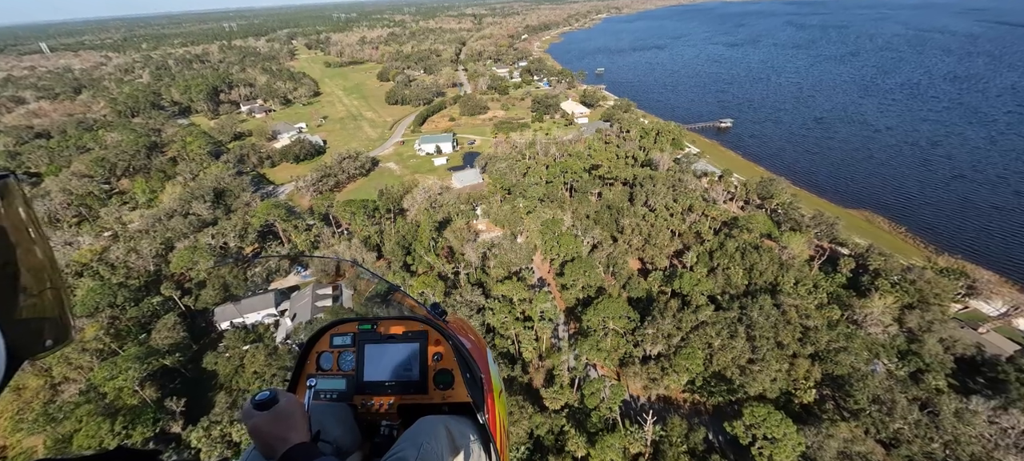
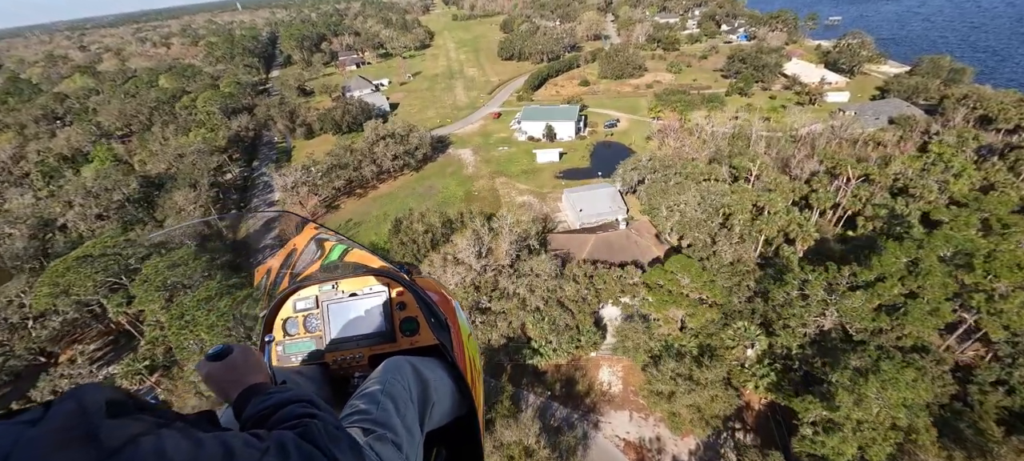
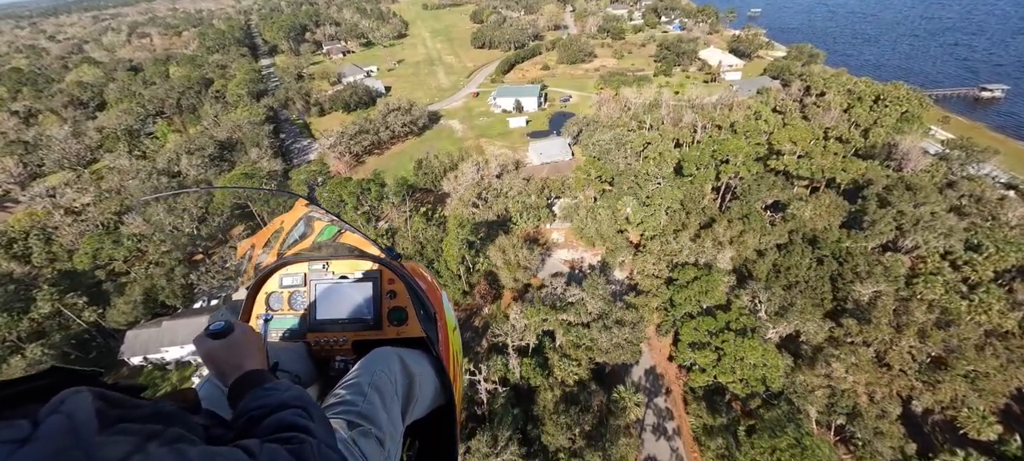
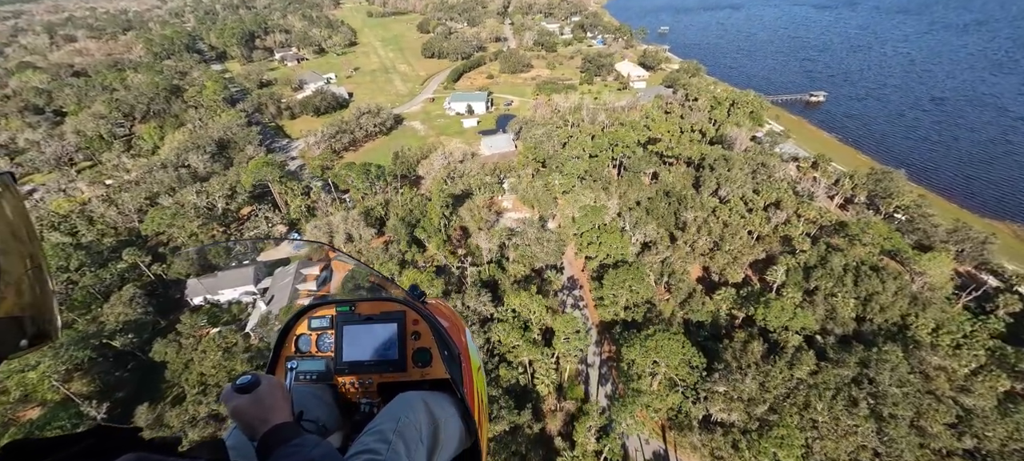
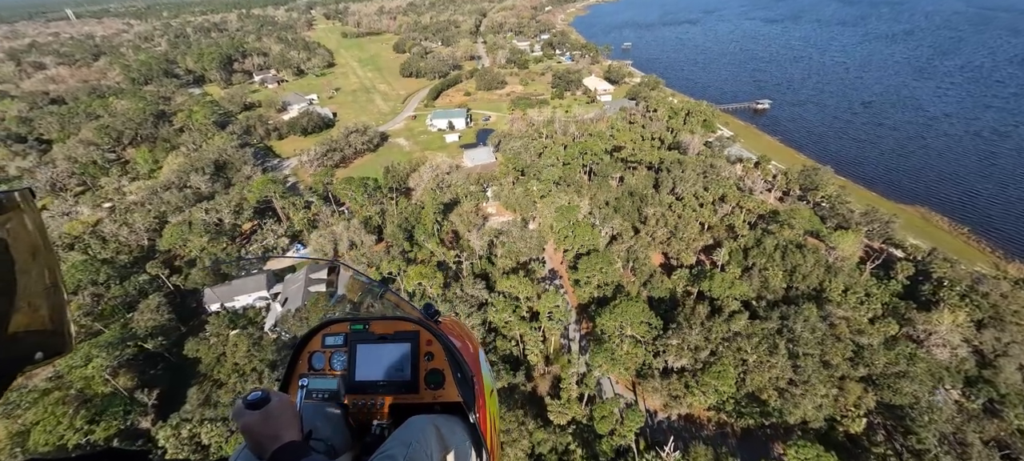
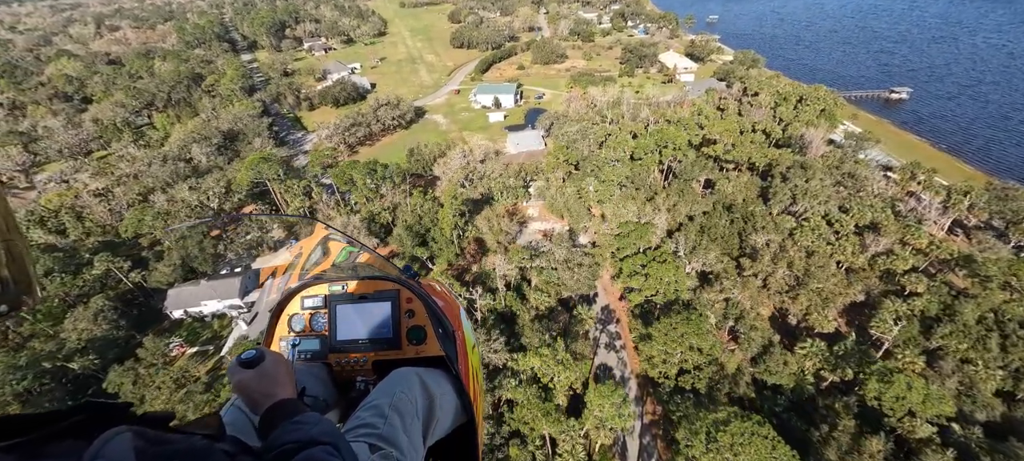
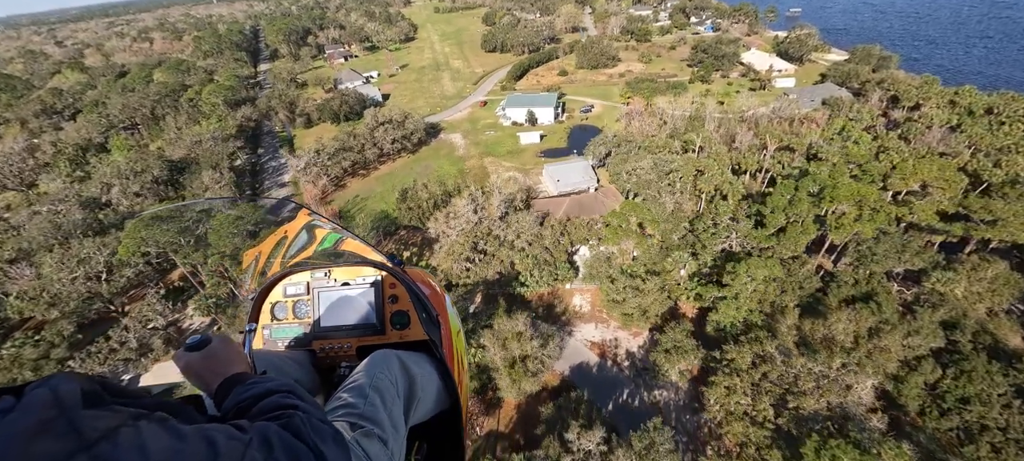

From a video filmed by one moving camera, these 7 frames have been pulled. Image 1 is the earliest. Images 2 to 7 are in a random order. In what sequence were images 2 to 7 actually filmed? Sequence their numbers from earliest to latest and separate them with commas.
5, 4, 6, 3, 7, 2
